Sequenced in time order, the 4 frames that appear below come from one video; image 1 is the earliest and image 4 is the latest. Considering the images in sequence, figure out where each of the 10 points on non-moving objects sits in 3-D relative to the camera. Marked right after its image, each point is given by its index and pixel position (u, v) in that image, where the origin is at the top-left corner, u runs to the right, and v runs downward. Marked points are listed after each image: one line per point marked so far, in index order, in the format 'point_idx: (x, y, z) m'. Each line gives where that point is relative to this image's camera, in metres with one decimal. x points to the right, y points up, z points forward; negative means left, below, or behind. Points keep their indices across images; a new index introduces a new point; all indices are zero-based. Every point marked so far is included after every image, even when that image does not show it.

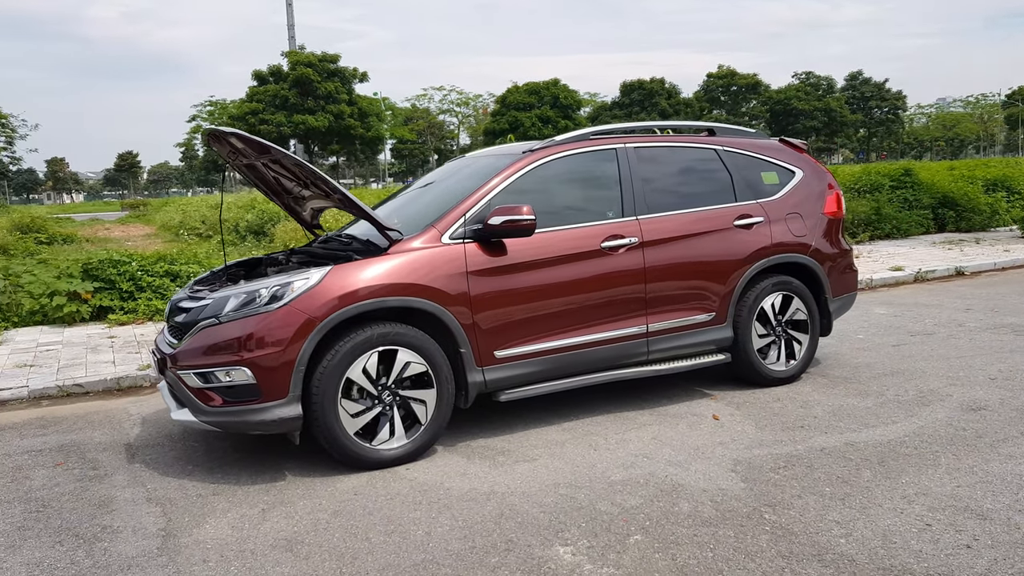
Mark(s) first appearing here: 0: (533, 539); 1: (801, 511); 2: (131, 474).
0: (+0.1, -0.9, +2.9) m
1: (+1.1, -0.9, +3.0) m
2: (-1.9, -0.9, +3.8) m
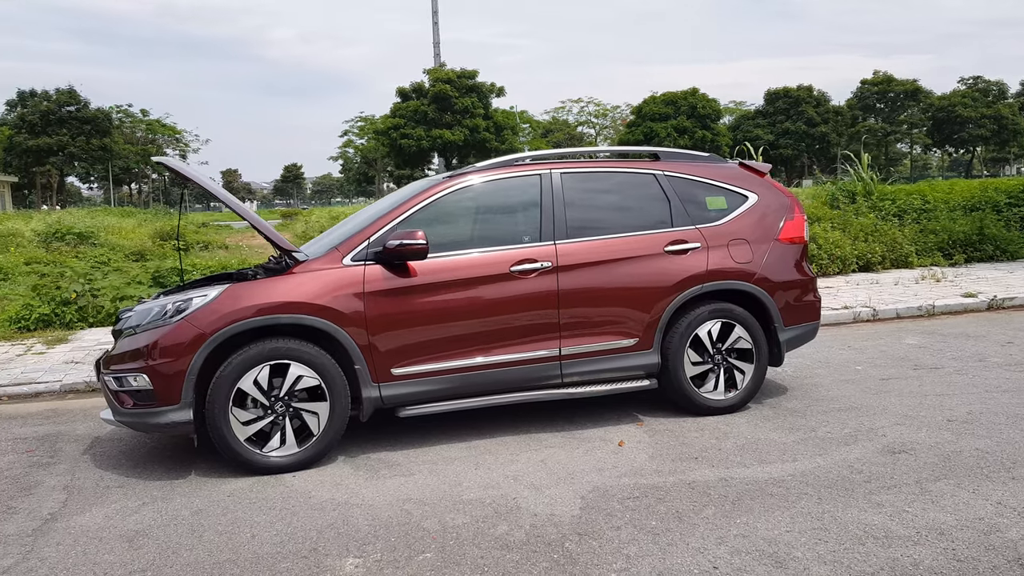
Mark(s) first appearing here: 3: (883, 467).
0: (-0.7, -1.0, +3.1) m
1: (+0.4, -1.0, +3.0) m
2: (-2.4, -1.0, +4.3) m
3: (+1.8, -0.9, +3.8) m
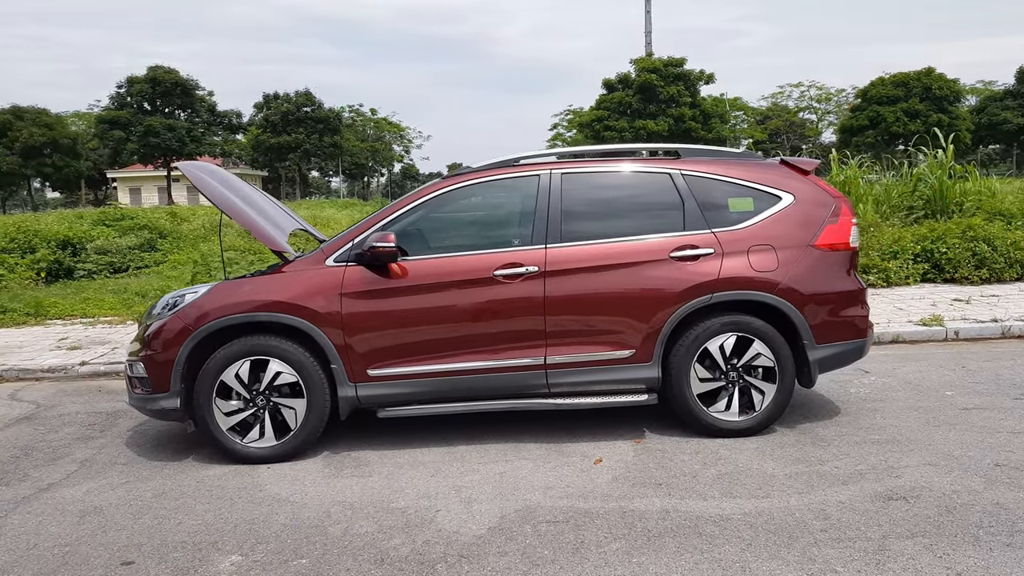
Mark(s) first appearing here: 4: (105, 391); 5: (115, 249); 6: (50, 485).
0: (-1.1, -1.0, +3.2) m
1: (-0.1, -1.0, +2.9) m
2: (-2.5, -0.9, +4.9) m
3: (+1.4, -0.9, +3.2) m
4: (-3.2, -0.8, +6.3) m
5: (-7.8, +0.8, +15.6) m
6: (-2.4, -1.0, +4.1) m
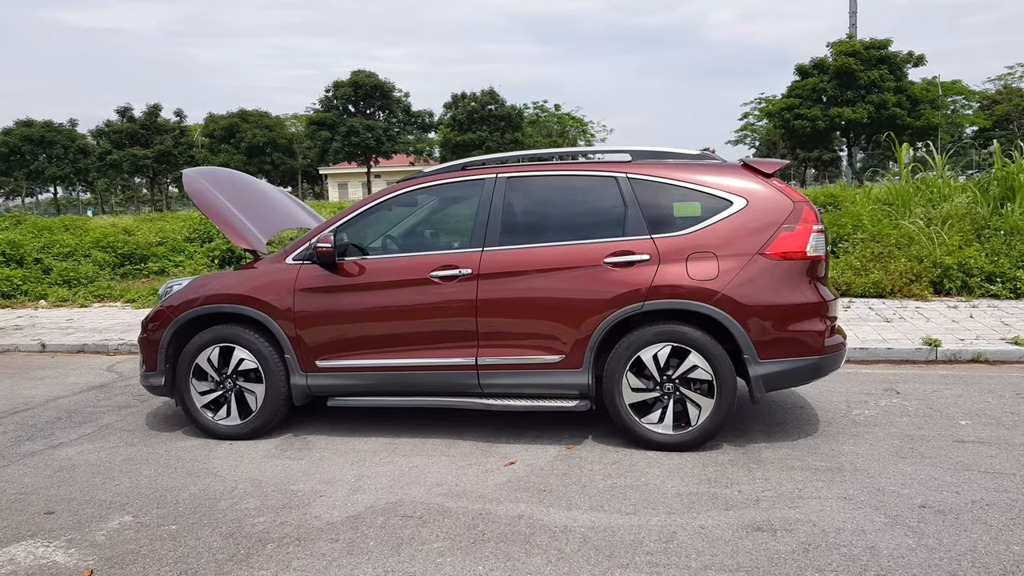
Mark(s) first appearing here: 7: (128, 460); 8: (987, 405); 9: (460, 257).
0: (-1.7, -1.0, +3.7) m
1: (-0.8, -1.0, +3.1) m
2: (-2.6, -0.8, +5.6) m
3: (+0.8, -1.0, +3.1) m
4: (-3.0, -0.7, +7.2) m
5: (-5.2, +1.1, +17.3) m
6: (-2.7, -0.9, +4.8) m
7: (-2.1, -1.0, +4.4) m
8: (+3.0, -0.7, +4.9) m
9: (-0.3, +0.2, +4.4) m
